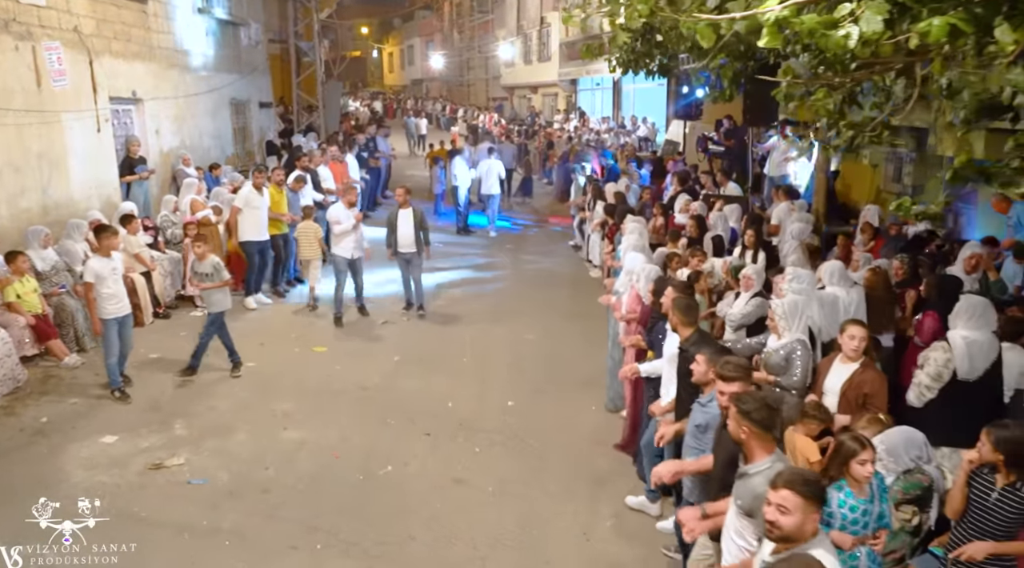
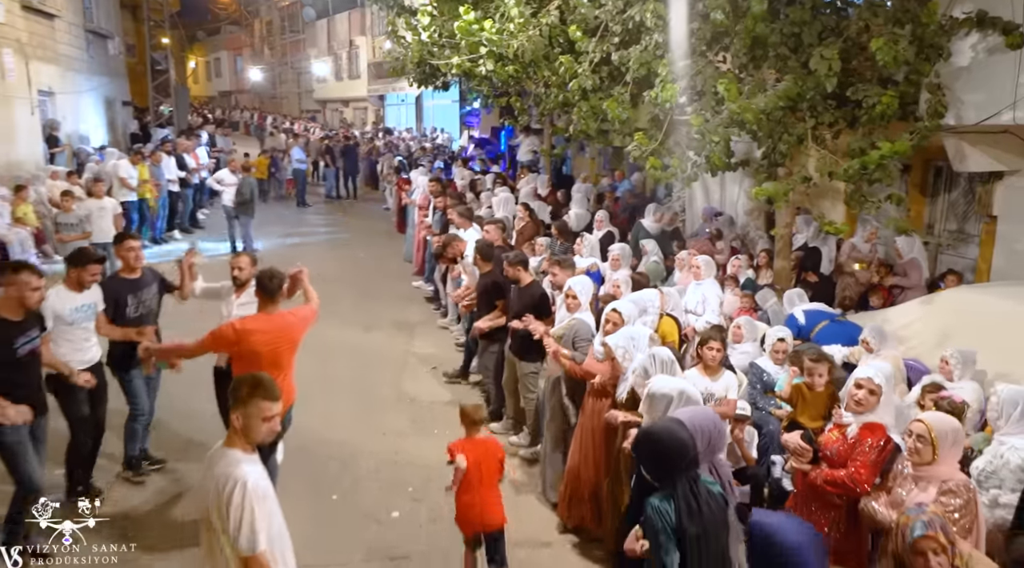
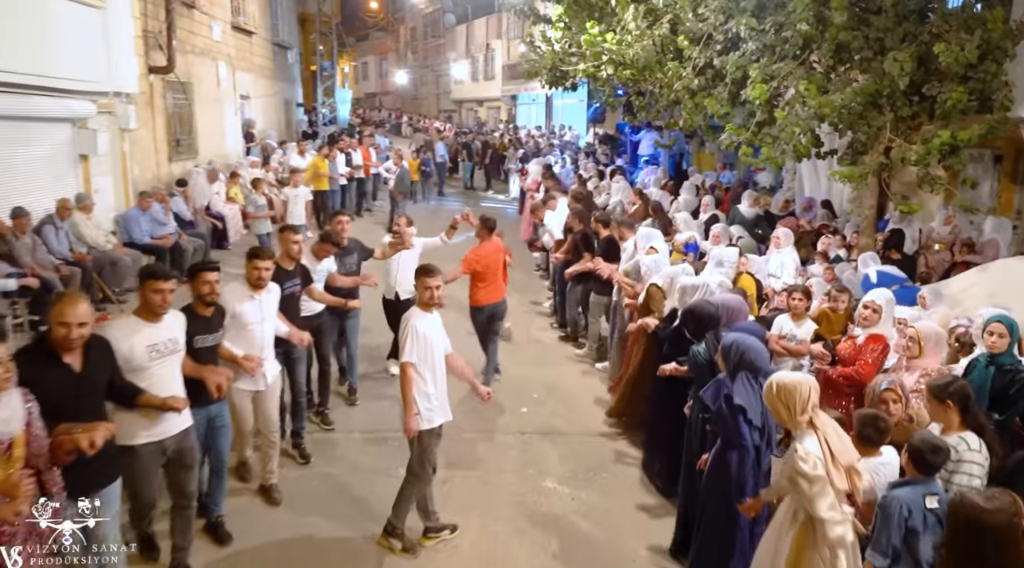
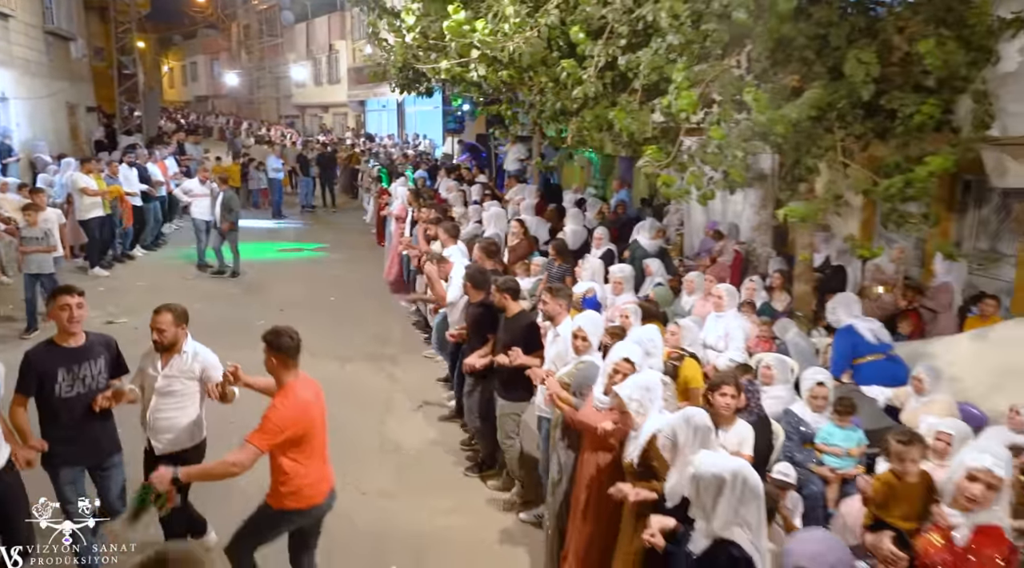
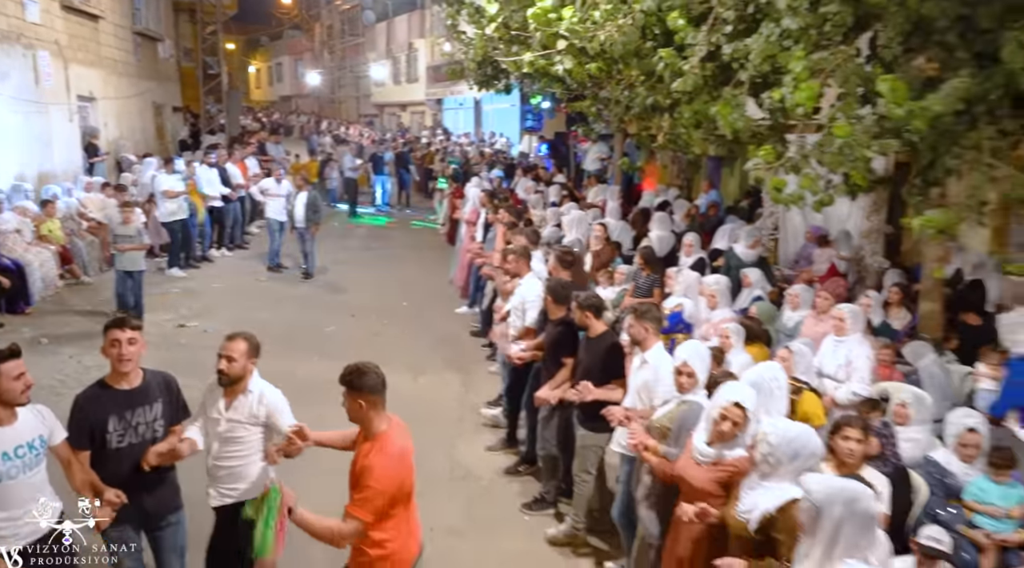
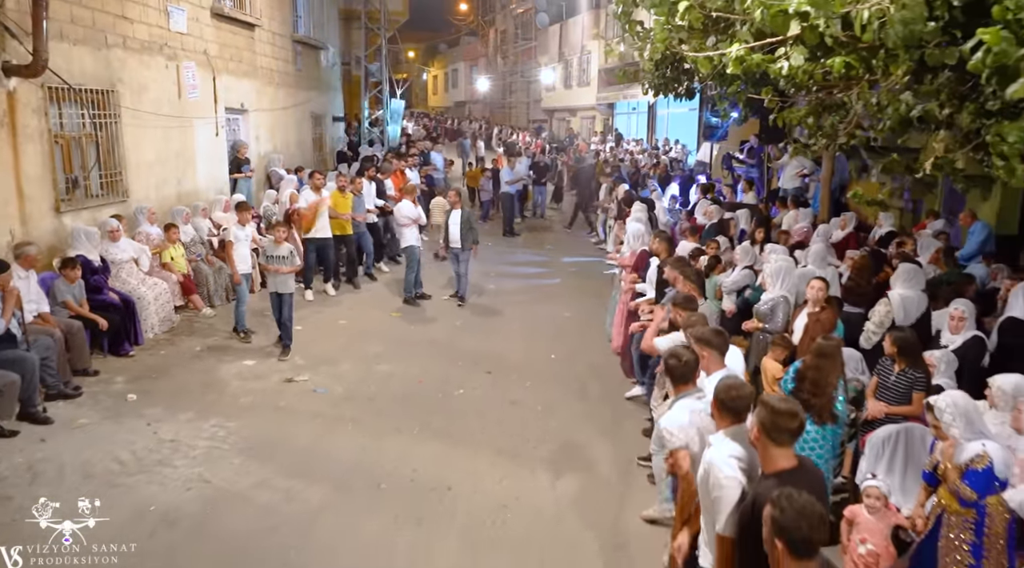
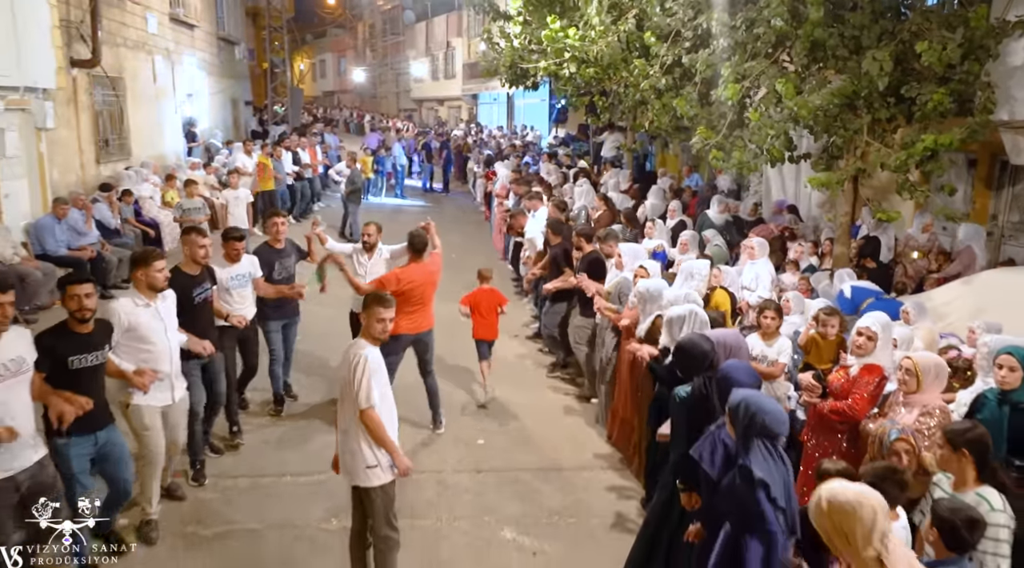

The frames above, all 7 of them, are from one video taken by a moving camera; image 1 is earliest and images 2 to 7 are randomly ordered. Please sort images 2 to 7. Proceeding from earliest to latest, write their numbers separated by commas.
6, 5, 4, 2, 7, 3
